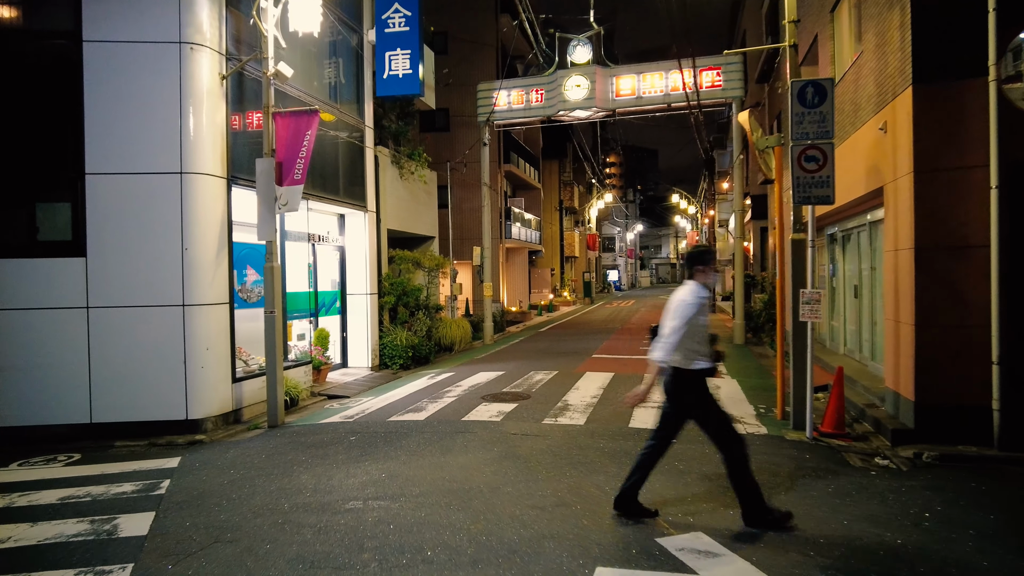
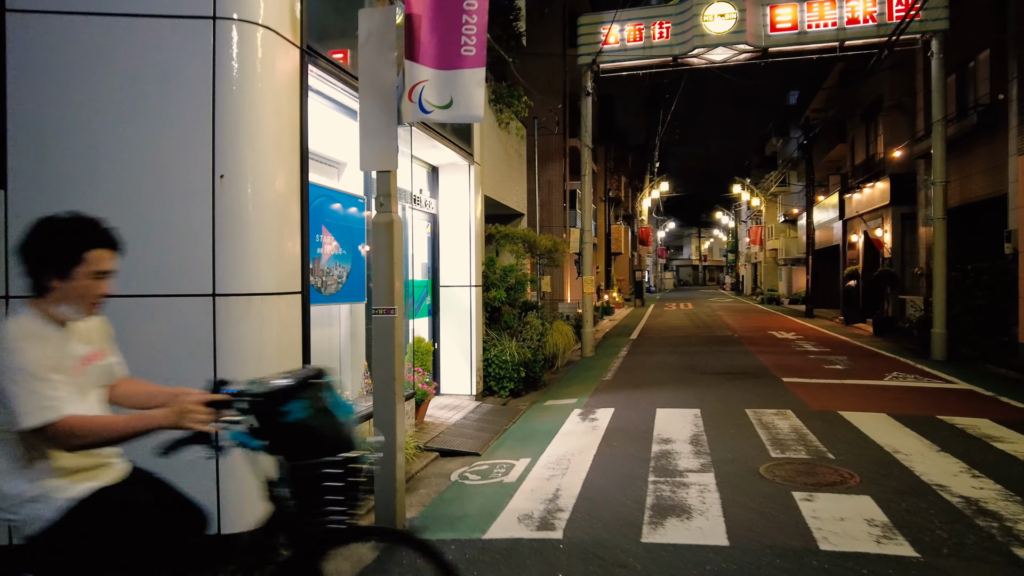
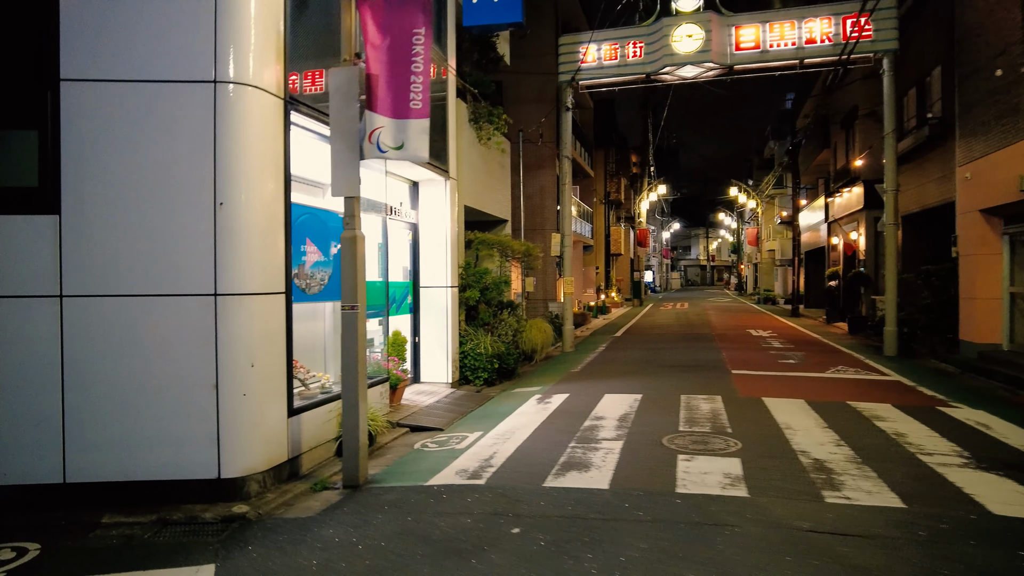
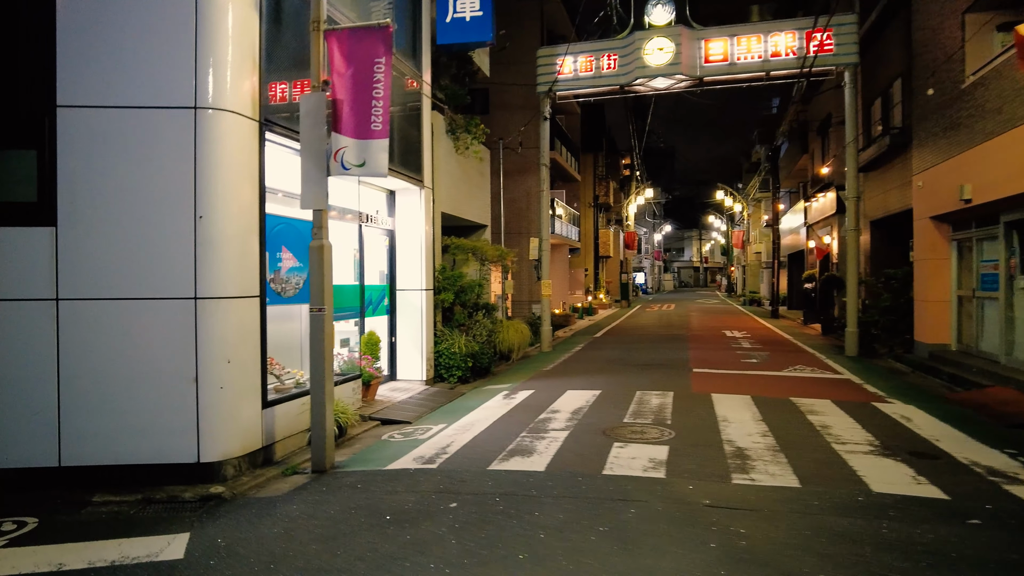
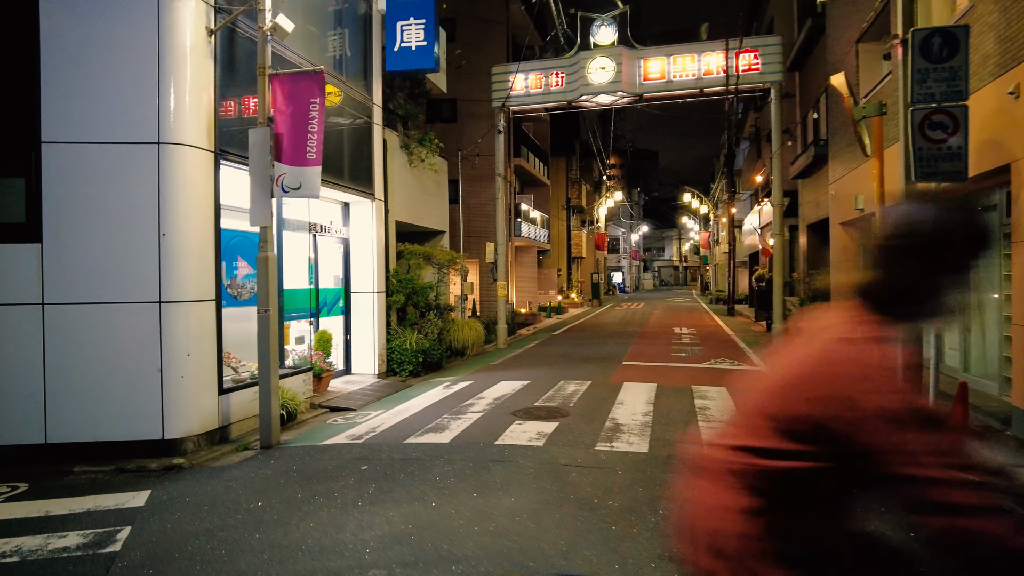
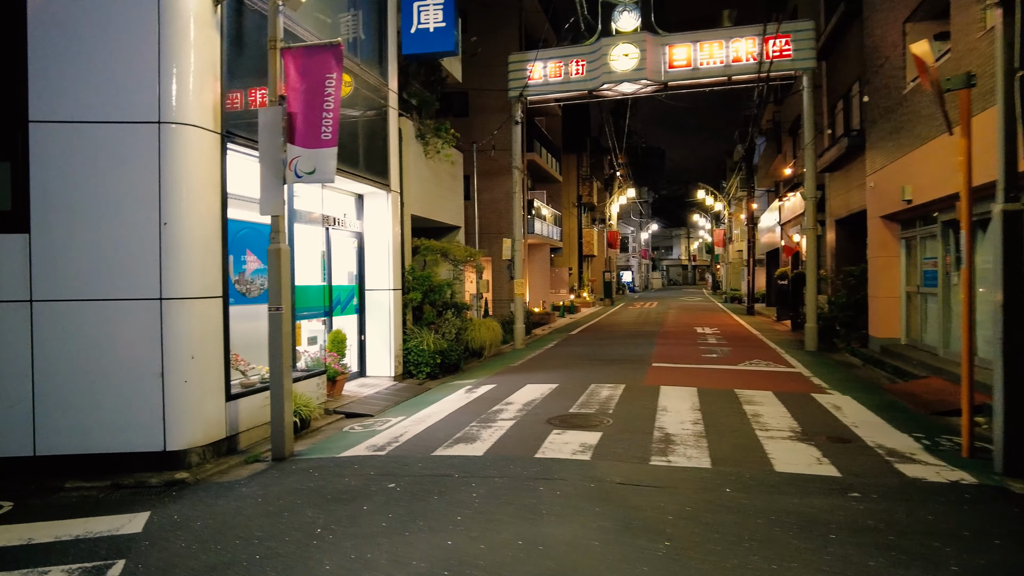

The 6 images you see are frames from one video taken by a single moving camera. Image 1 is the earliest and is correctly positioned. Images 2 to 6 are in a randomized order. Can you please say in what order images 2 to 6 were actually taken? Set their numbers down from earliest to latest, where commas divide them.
5, 6, 4, 3, 2
